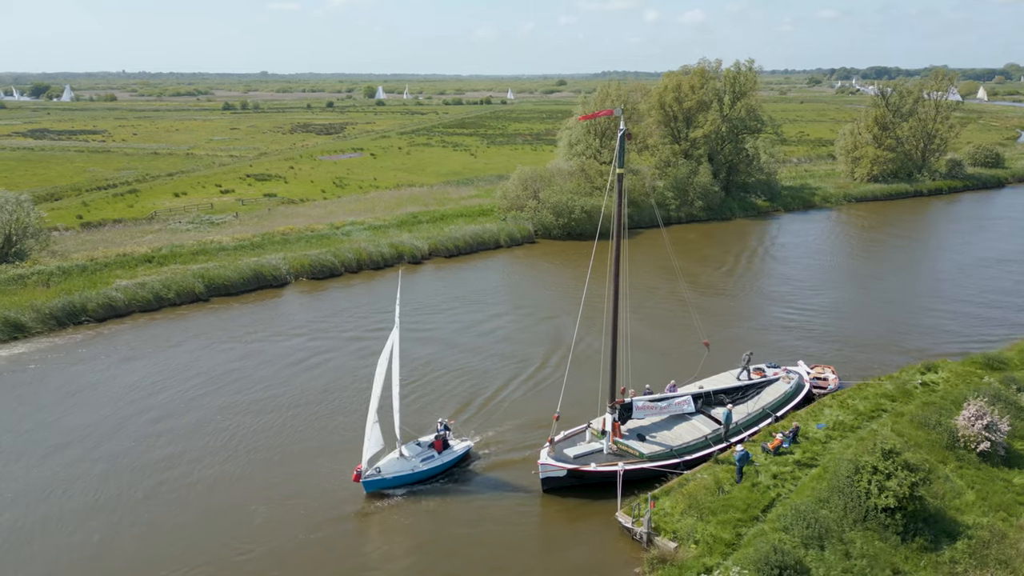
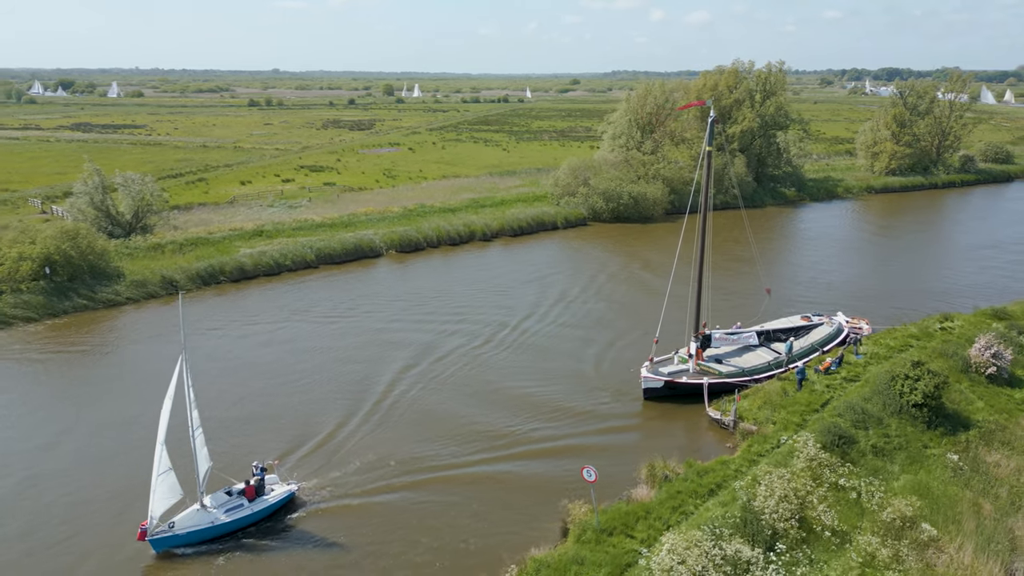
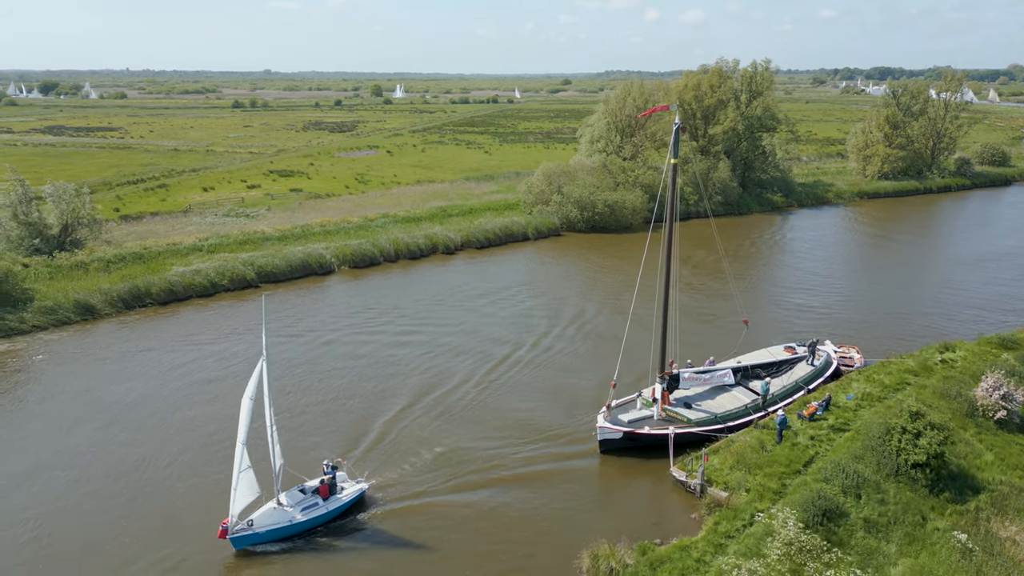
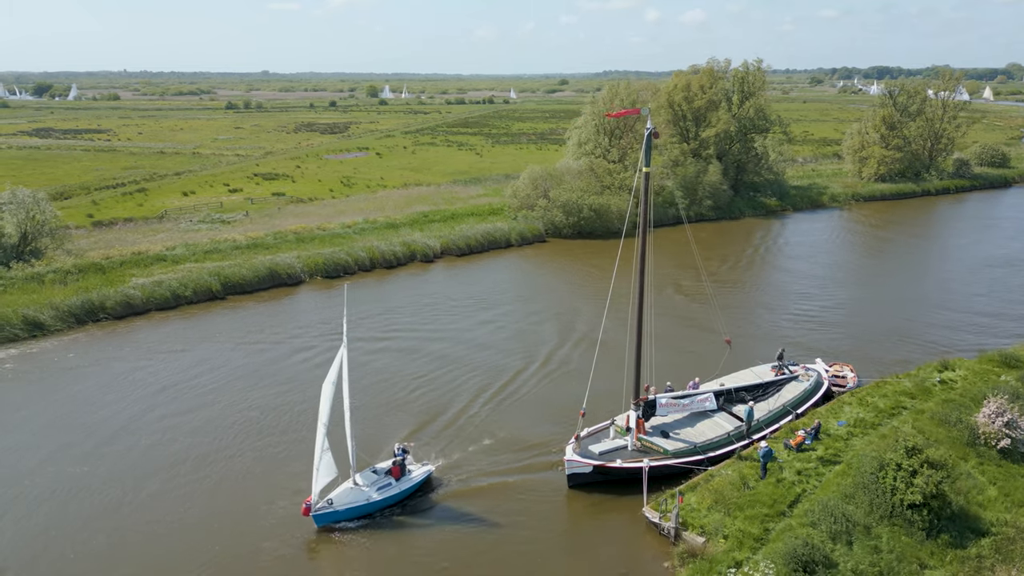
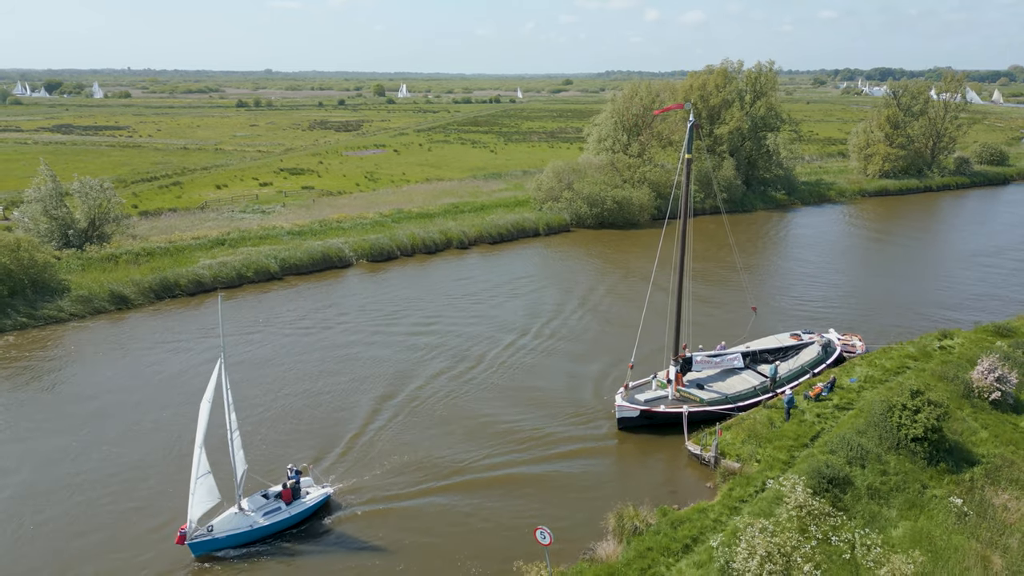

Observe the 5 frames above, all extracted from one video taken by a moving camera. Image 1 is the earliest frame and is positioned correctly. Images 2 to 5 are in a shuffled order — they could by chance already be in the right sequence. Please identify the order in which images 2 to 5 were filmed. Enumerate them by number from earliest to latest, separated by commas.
4, 3, 5, 2
